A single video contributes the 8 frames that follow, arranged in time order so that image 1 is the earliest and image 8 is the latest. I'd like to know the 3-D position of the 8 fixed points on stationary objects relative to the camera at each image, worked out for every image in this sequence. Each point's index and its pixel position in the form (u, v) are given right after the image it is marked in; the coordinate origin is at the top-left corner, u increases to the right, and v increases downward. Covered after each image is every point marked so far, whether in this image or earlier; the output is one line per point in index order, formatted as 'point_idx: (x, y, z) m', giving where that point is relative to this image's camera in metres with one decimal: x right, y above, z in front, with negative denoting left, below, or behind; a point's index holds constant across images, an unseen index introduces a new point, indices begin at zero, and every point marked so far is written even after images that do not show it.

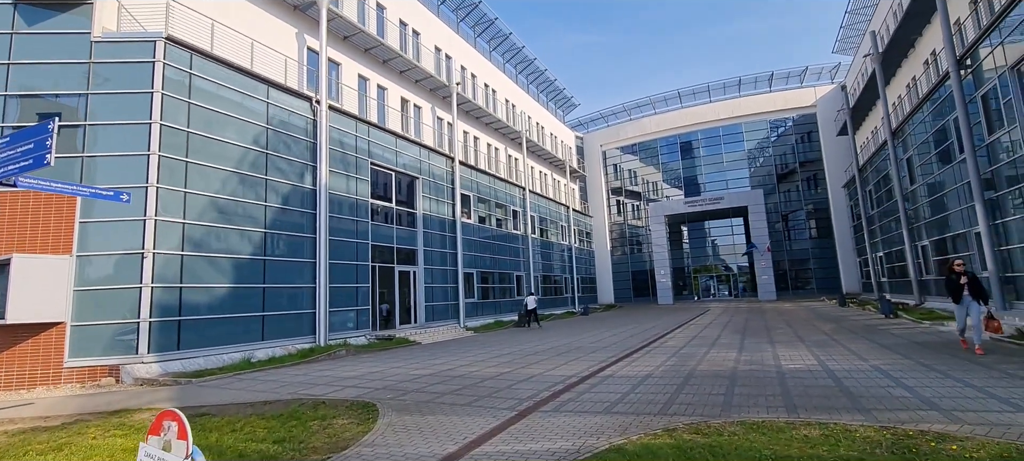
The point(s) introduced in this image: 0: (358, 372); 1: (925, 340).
0: (-3.5, -3.2, +11.2) m
1: (+9.7, -2.6, +11.5) m
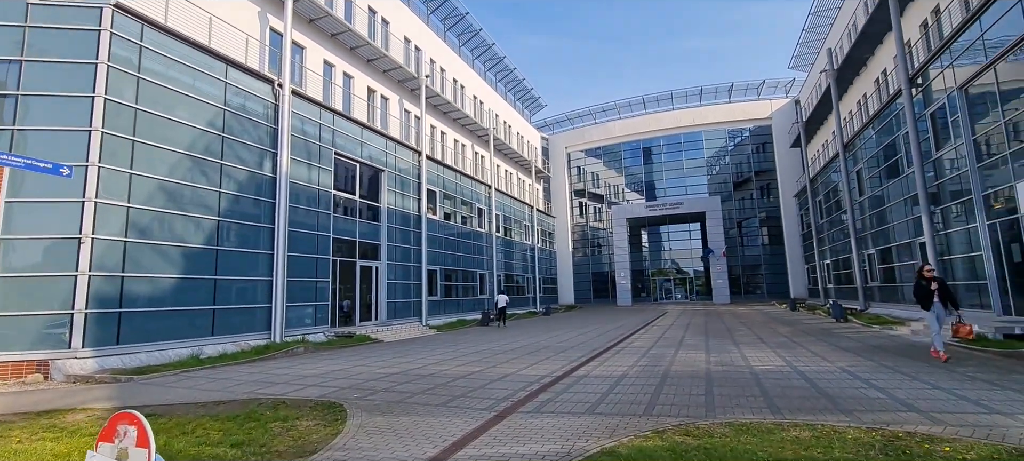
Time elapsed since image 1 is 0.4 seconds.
0: (-4.1, -3.0, +10.6) m
1: (+9.0, -2.8, +12.0) m
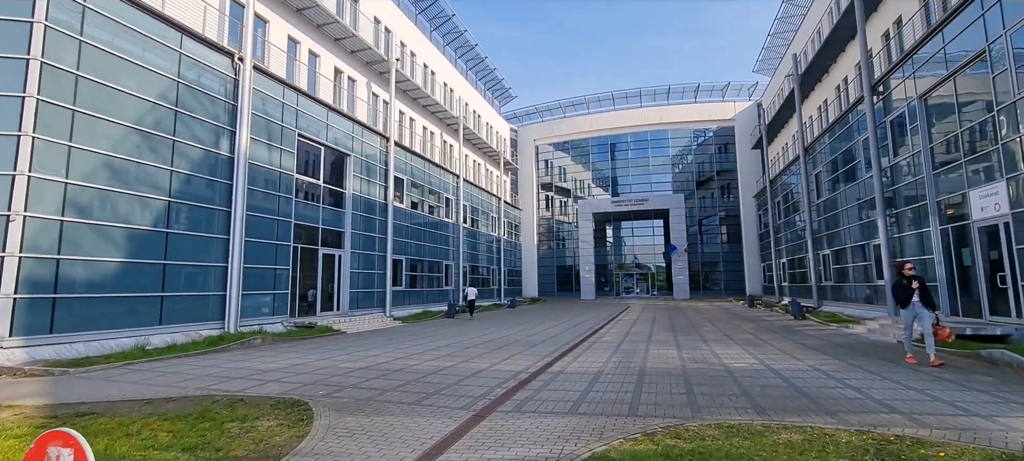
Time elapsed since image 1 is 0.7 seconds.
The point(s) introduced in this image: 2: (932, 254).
0: (-4.7, -2.7, +9.9) m
1: (+8.3, -2.8, +12.4) m
2: (+13.1, -0.7, +15.3) m
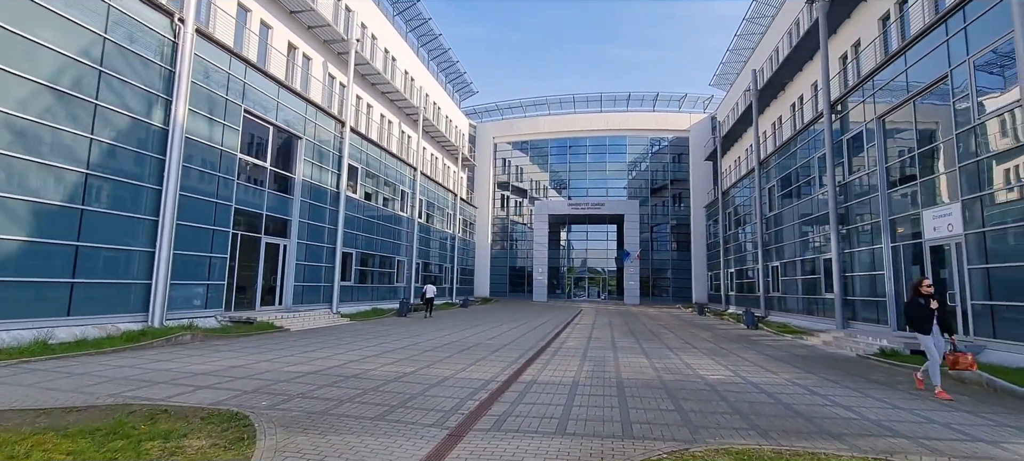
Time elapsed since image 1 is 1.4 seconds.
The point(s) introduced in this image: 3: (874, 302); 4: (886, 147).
0: (-5.3, -2.4, +8.7) m
1: (+7.3, -3.1, +12.4) m
2: (+11.9, -1.3, +15.9) m
3: (+12.0, -2.4, +16.3) m
4: (+12.3, +2.8, +16.2) m
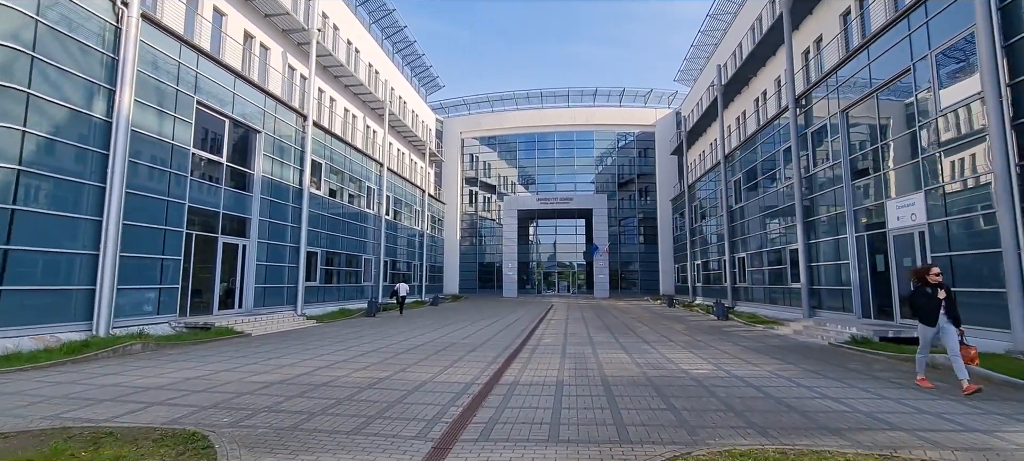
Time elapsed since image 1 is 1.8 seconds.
0: (-5.6, -2.4, +8.0) m
1: (+6.8, -2.9, +12.6) m
2: (+11.1, -0.9, +16.3) m
3: (+11.1, -2.0, +16.8) m
4: (+11.4, +3.1, +16.6) m
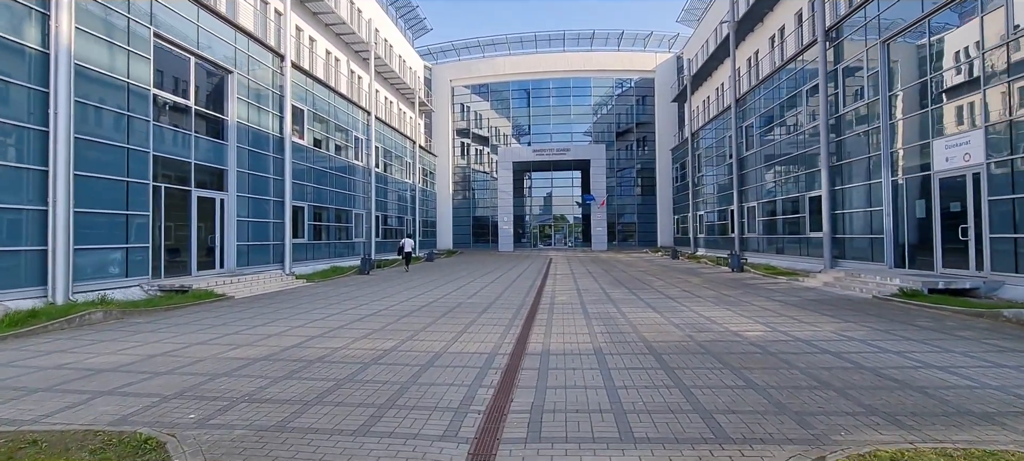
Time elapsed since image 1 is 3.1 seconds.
0: (-5.2, -1.7, +6.6) m
1: (+7.1, -1.6, +11.5) m
2: (+11.3, +0.8, +15.1) m
3: (+11.3, -0.3, +15.7) m
4: (+11.5, +4.8, +15.1) m
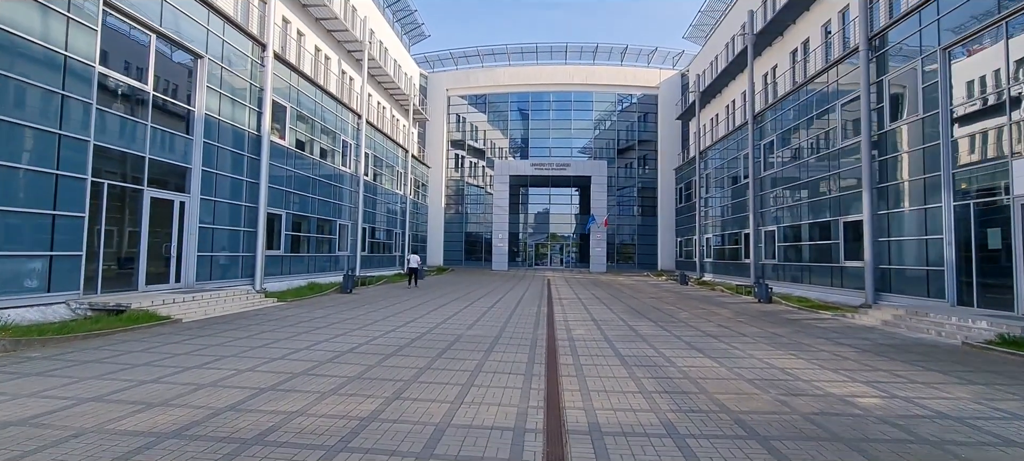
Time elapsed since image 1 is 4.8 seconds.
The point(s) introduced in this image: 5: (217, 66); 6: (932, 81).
0: (-4.9, -1.7, +4.4) m
1: (+7.3, -2.2, +9.6) m
2: (+11.5, -0.1, +13.3) m
3: (+11.5, -1.2, +13.9) m
4: (+11.8, +4.0, +13.5) m
5: (-9.4, +5.2, +15.8) m
6: (+11.8, +4.2, +14.1) m
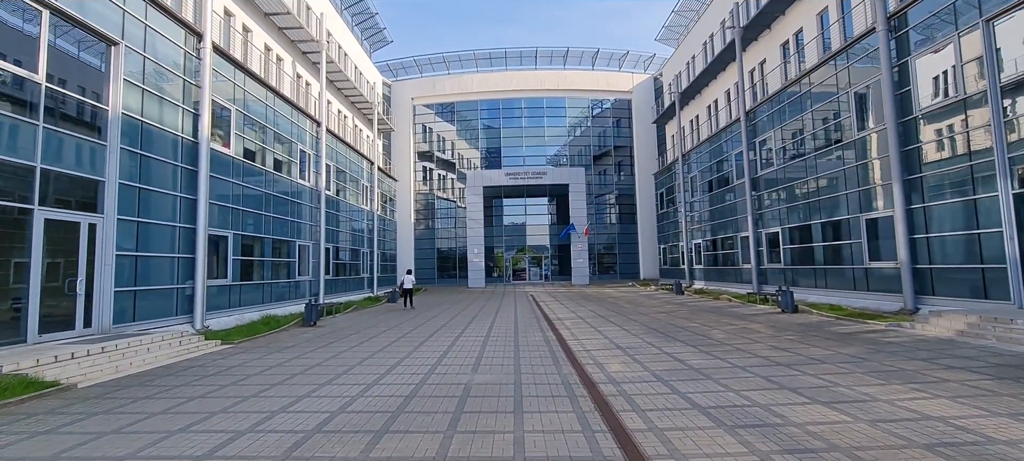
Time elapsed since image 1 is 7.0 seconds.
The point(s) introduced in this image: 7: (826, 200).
0: (-4.1, -1.9, +1.7) m
1: (+7.6, -2.0, +7.7) m
2: (+11.5, +0.1, +11.8) m
3: (+11.5, -1.0, +12.4) m
4: (+11.7, +4.1, +12.1) m
5: (-9.7, +4.5, +12.9) m
6: (+11.5, +4.4, +12.8) m
7: (+11.9, +1.2, +18.8) m
